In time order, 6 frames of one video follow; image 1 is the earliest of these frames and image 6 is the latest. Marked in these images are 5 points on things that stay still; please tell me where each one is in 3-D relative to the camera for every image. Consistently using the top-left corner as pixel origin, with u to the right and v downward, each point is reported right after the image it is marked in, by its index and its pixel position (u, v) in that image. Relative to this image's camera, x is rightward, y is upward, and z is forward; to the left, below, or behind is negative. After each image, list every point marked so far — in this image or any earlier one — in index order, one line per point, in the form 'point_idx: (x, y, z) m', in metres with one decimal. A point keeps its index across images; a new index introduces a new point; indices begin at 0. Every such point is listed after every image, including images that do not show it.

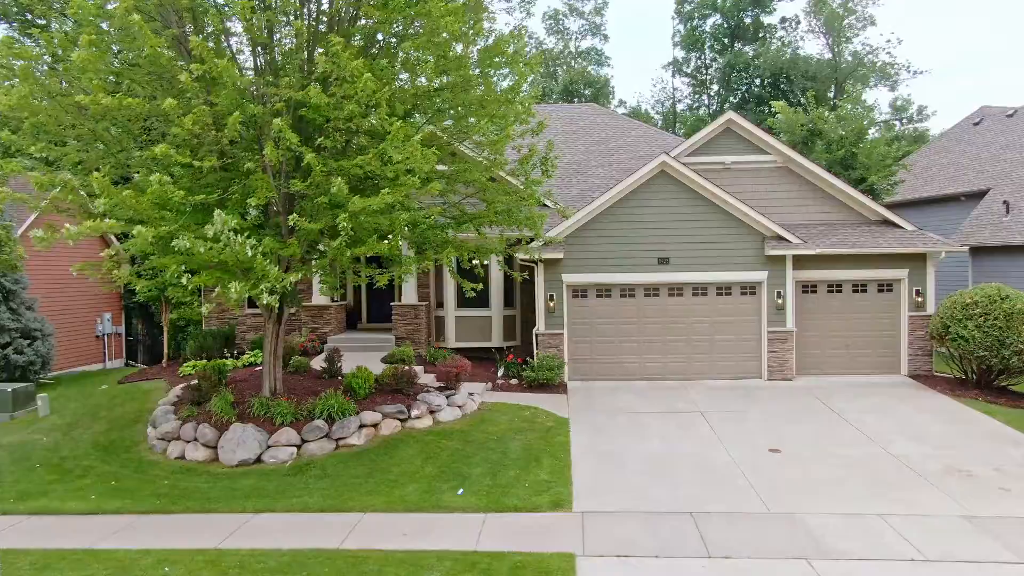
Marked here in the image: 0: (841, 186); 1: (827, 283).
0: (+7.4, +2.3, +14.4) m
1: (+6.7, +0.1, +13.9) m
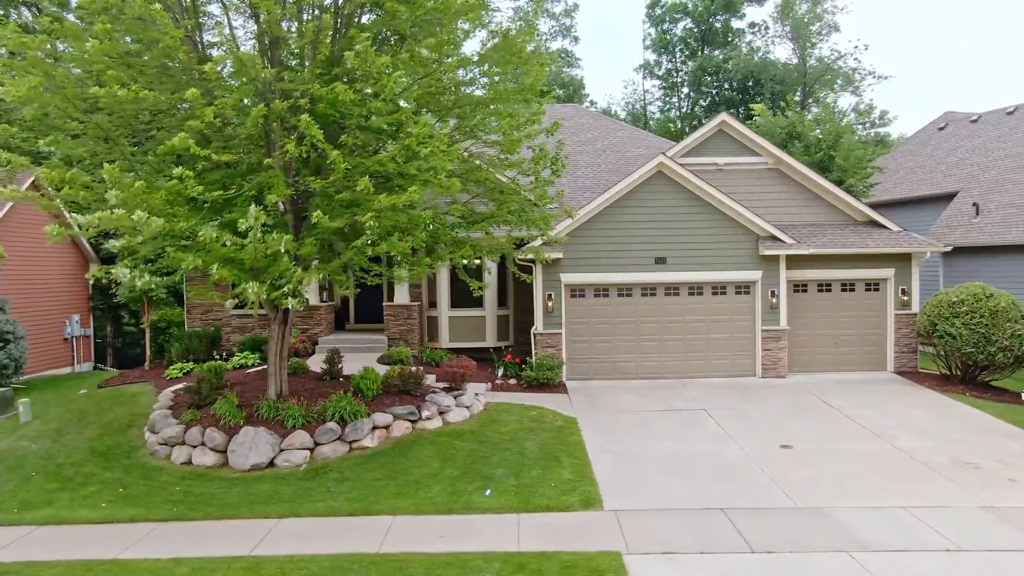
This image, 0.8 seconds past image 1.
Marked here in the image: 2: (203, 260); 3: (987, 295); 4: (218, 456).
0: (+7.3, +2.3, +14.7) m
1: (+6.7, +0.1, +14.2) m
2: (-3.2, +0.3, +6.9) m
3: (+9.3, -0.1, +12.7) m
4: (-3.7, -2.1, +8.1) m
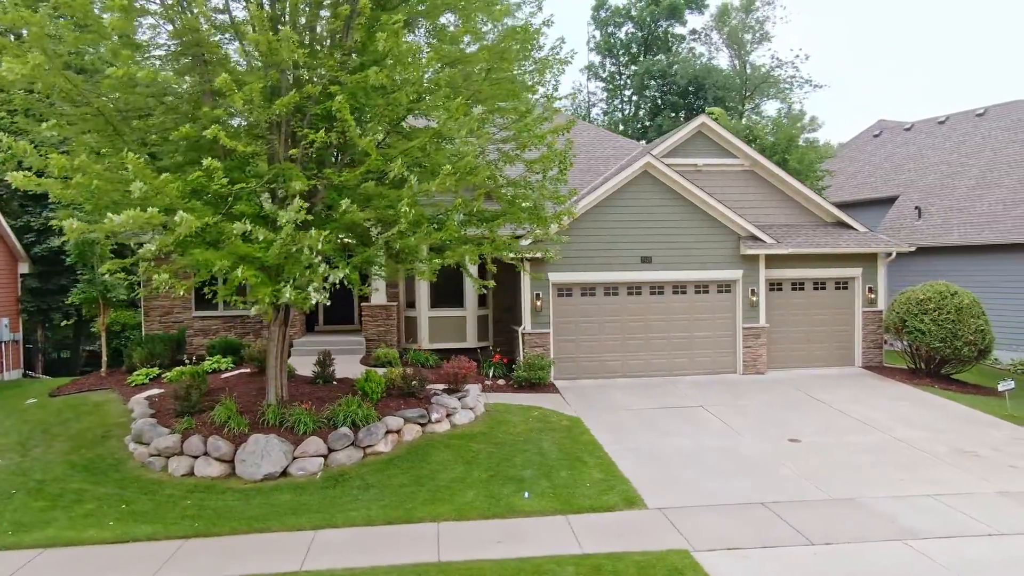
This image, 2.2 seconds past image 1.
0: (+6.9, +2.3, +15.3) m
1: (+6.3, +0.1, +14.7) m
2: (-2.8, +0.3, +6.5) m
3: (+9.1, -0.1, +13.4) m
4: (-3.4, -2.1, +7.6) m
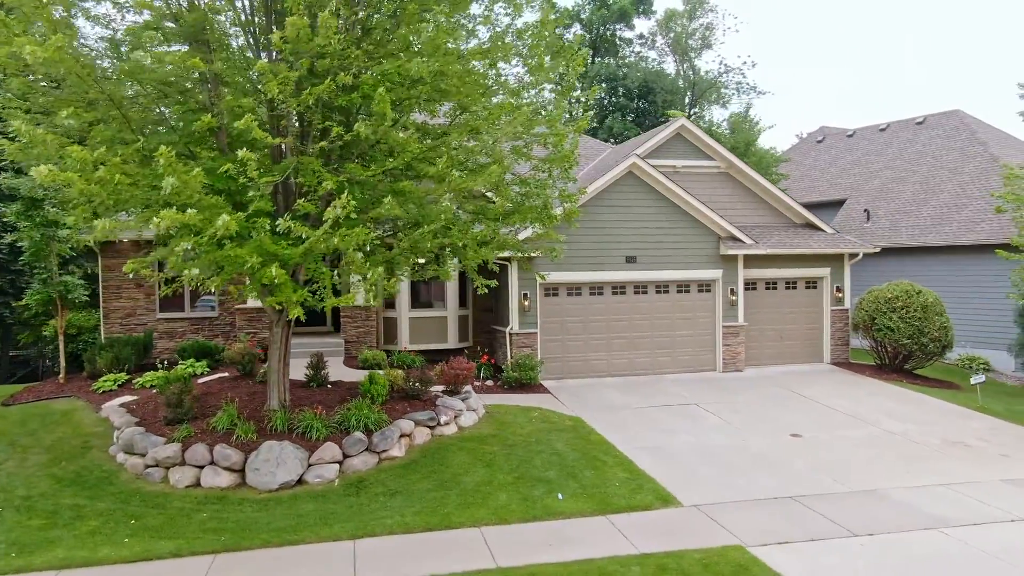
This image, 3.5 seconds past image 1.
0: (+6.4, +2.3, +15.8) m
1: (+5.9, +0.2, +15.1) m
2: (-2.4, +0.3, +6.1) m
3: (+8.8, -0.1, +14.1) m
4: (-3.1, -2.1, +7.2) m
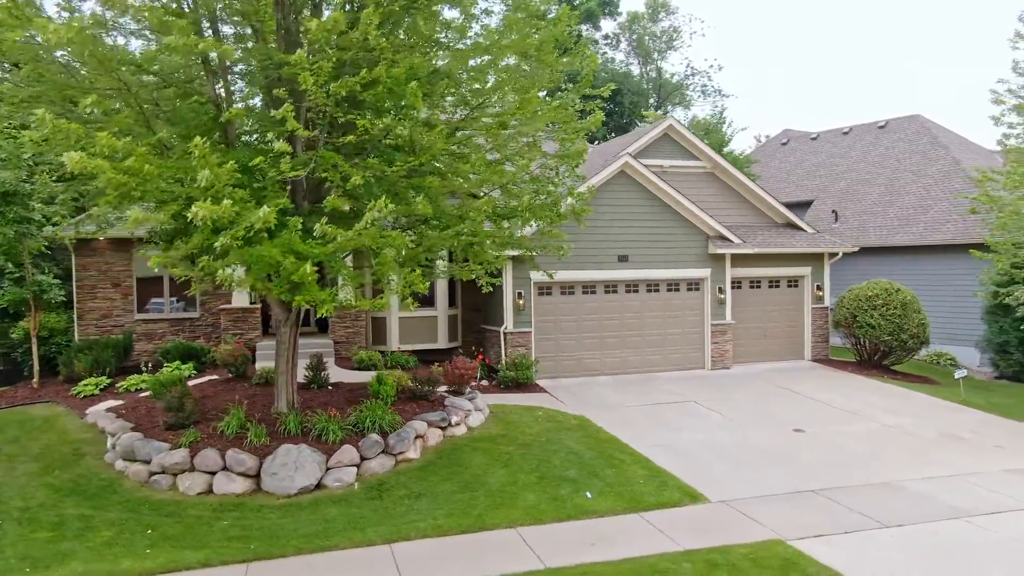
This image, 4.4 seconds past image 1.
0: (+6.1, +2.4, +16.1) m
1: (+5.7, +0.2, +15.4) m
2: (-2.1, +0.3, +5.9) m
3: (+8.7, 0.0, +14.6) m
4: (-2.8, -2.1, +7.0) m
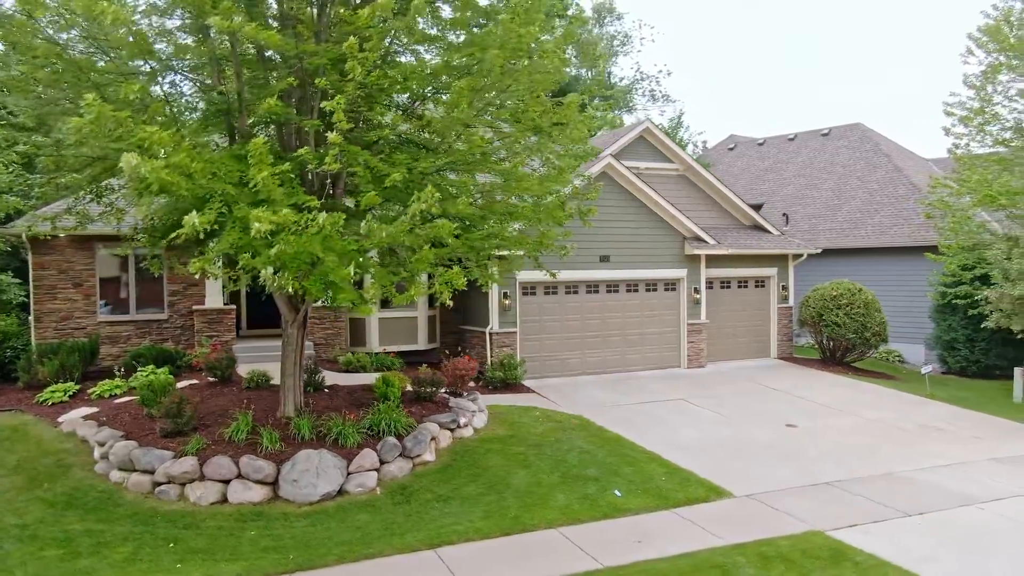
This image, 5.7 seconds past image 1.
0: (+5.6, +2.4, +16.6) m
1: (+5.2, +0.2, +15.9) m
2: (-1.7, +0.3, +5.8) m
3: (+8.2, 0.0, +15.4) m
4: (-2.6, -2.1, +6.7) m
